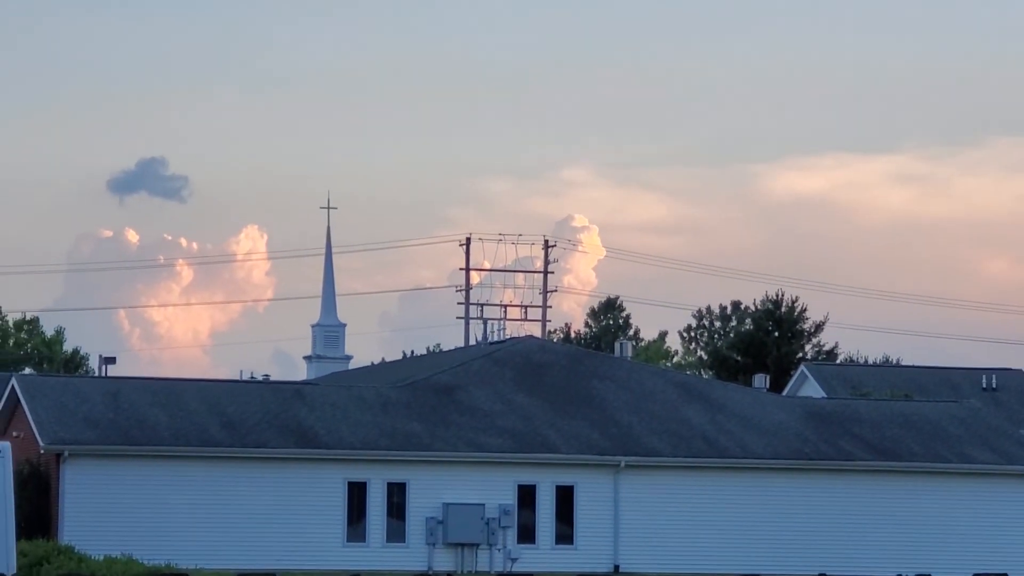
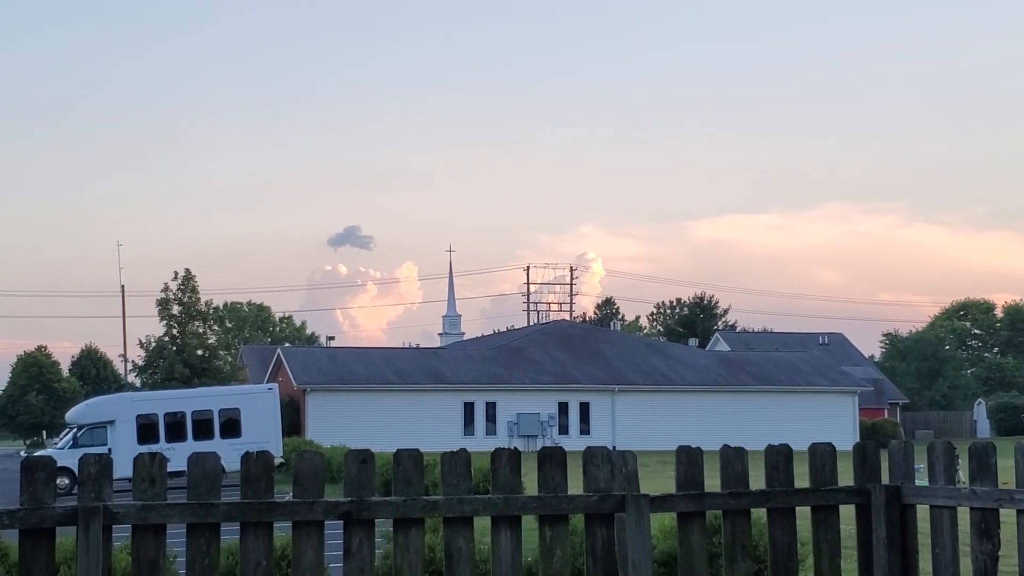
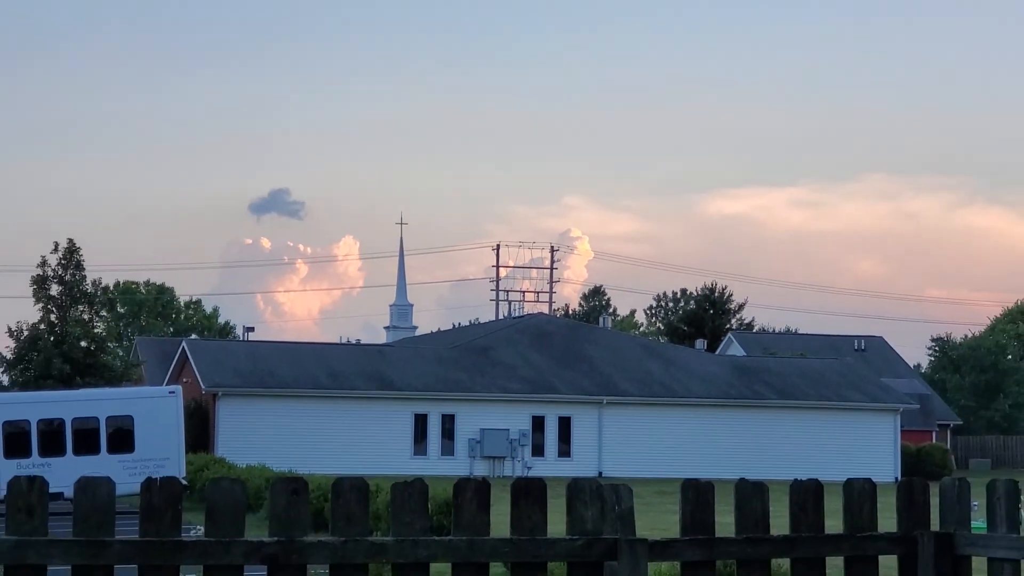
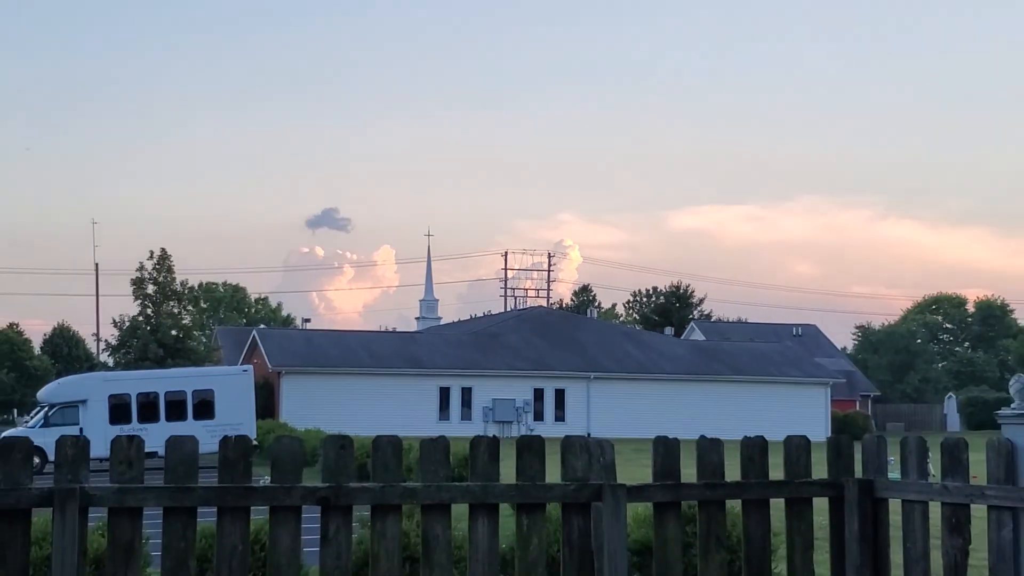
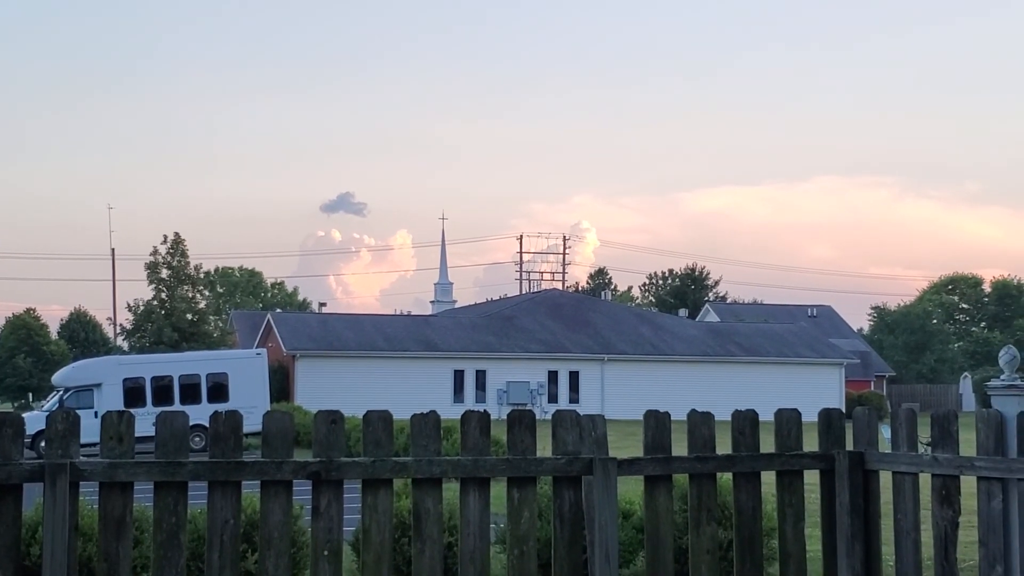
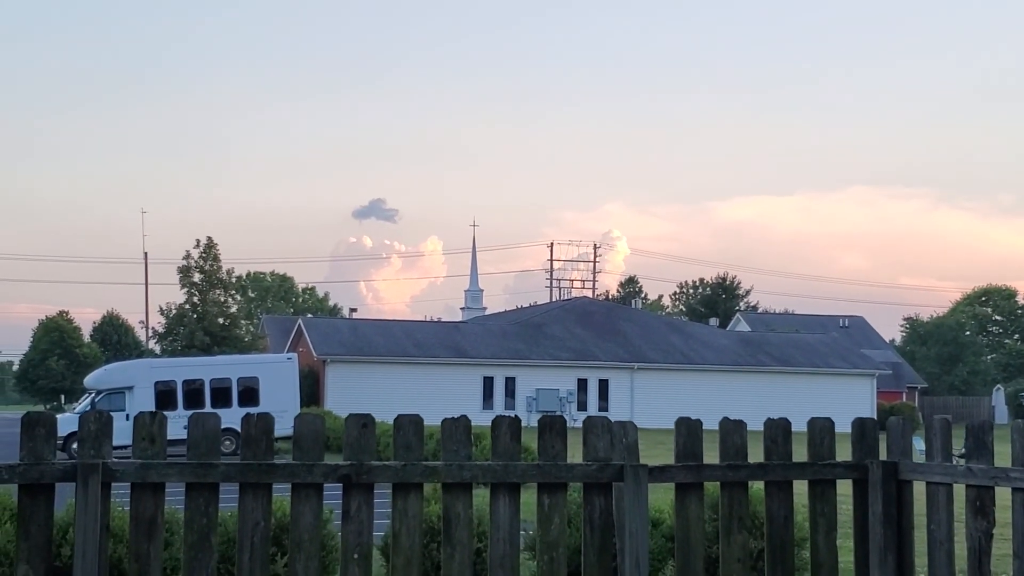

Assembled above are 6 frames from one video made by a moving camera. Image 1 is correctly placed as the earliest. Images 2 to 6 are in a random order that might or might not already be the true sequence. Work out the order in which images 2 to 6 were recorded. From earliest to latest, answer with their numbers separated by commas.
3, 4, 2, 6, 5
